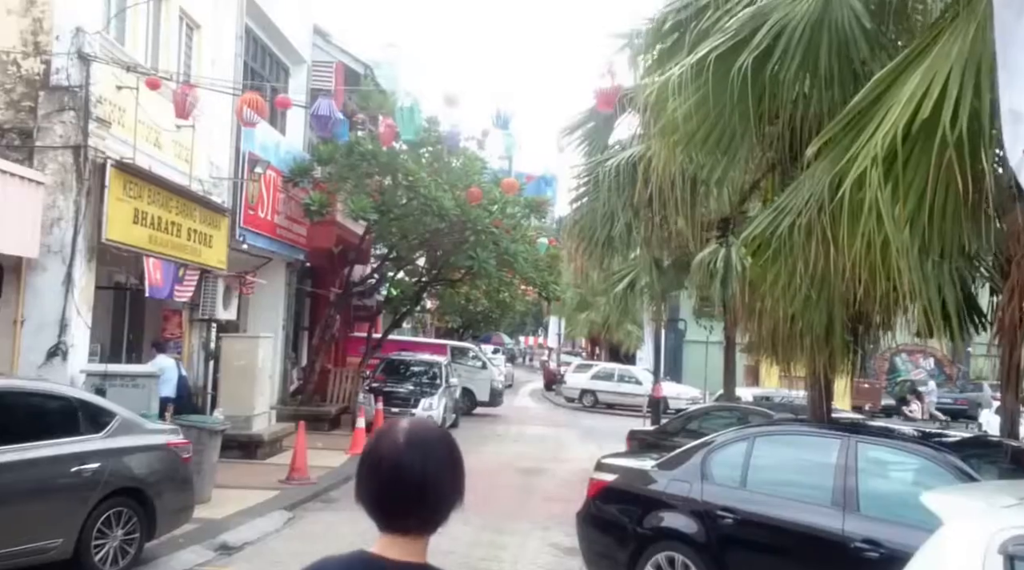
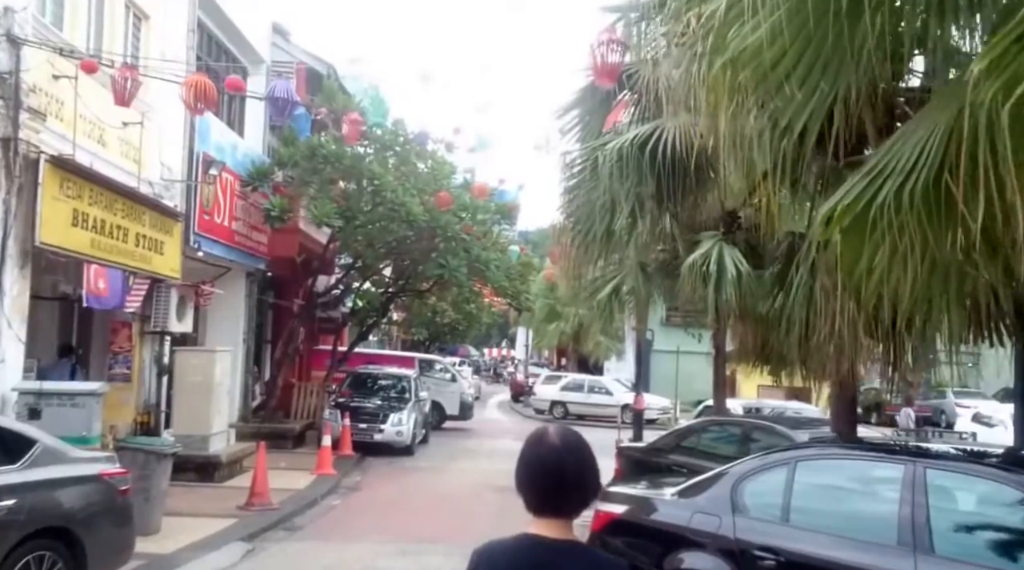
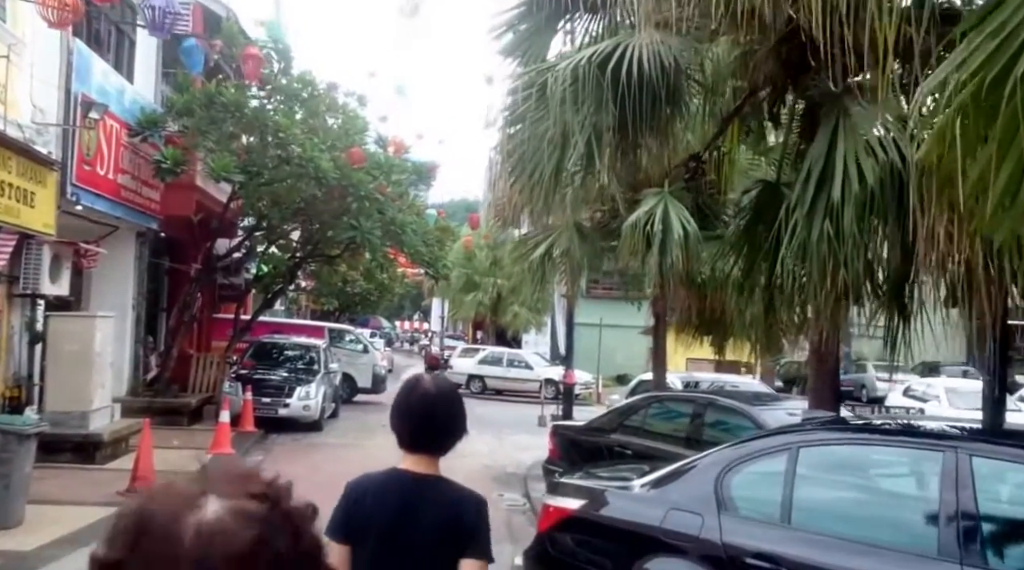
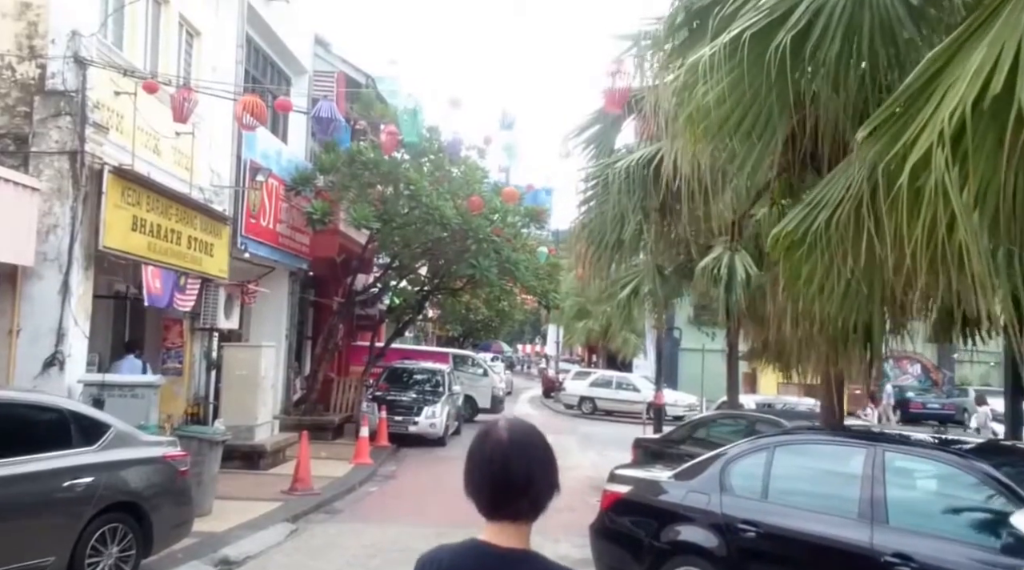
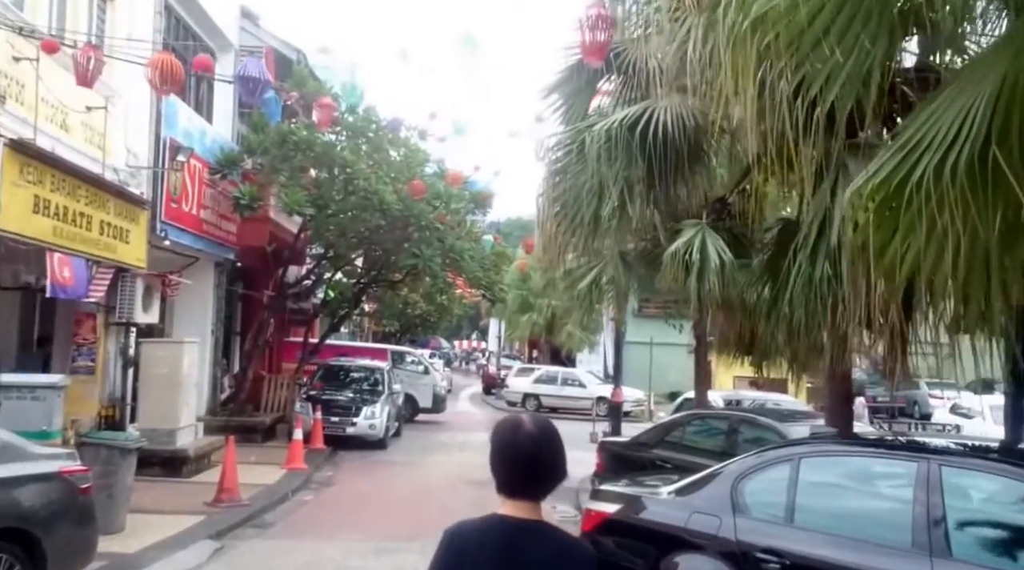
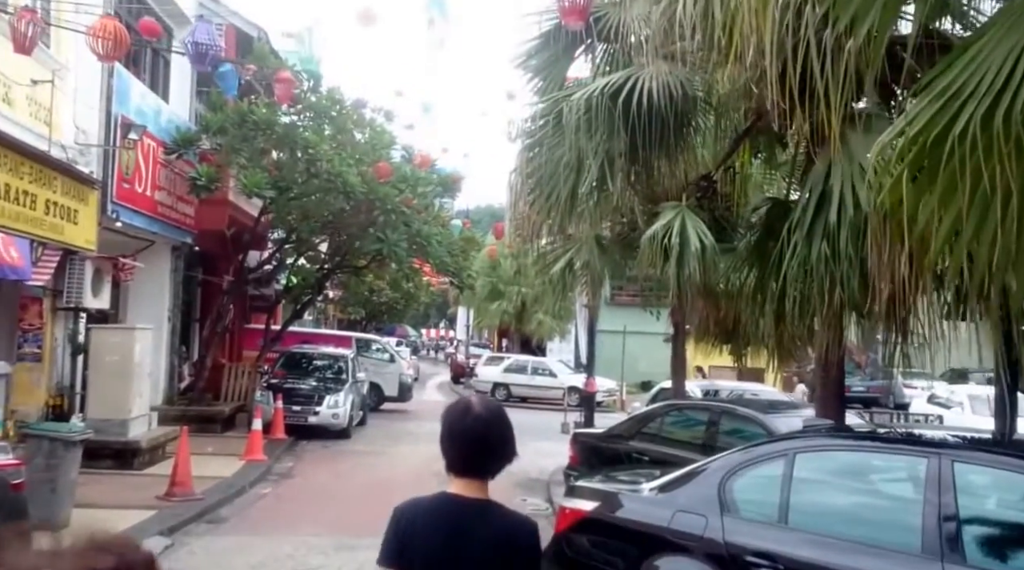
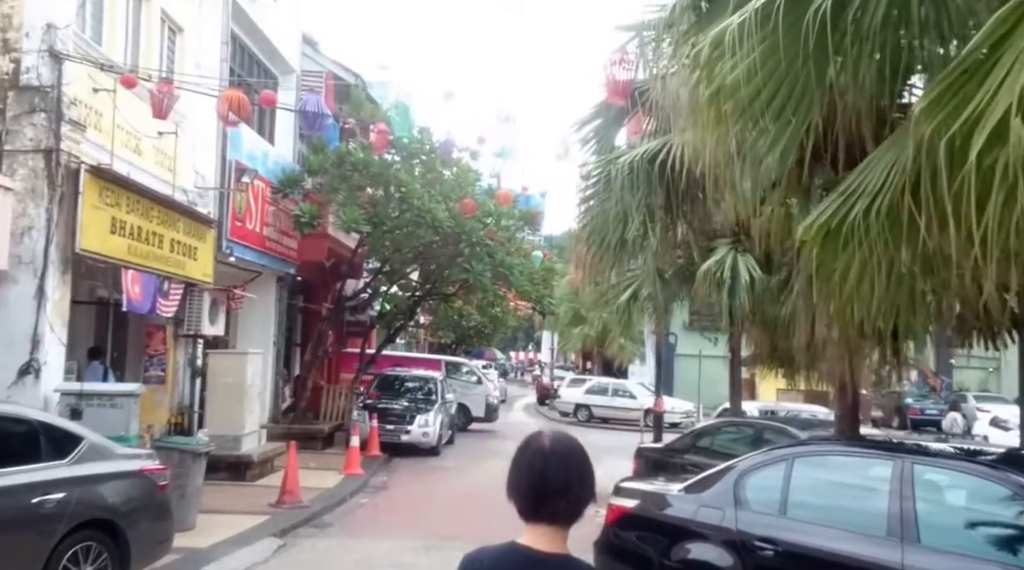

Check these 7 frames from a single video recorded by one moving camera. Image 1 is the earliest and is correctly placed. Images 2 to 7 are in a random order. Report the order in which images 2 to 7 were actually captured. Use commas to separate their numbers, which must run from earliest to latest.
4, 7, 2, 5, 6, 3
